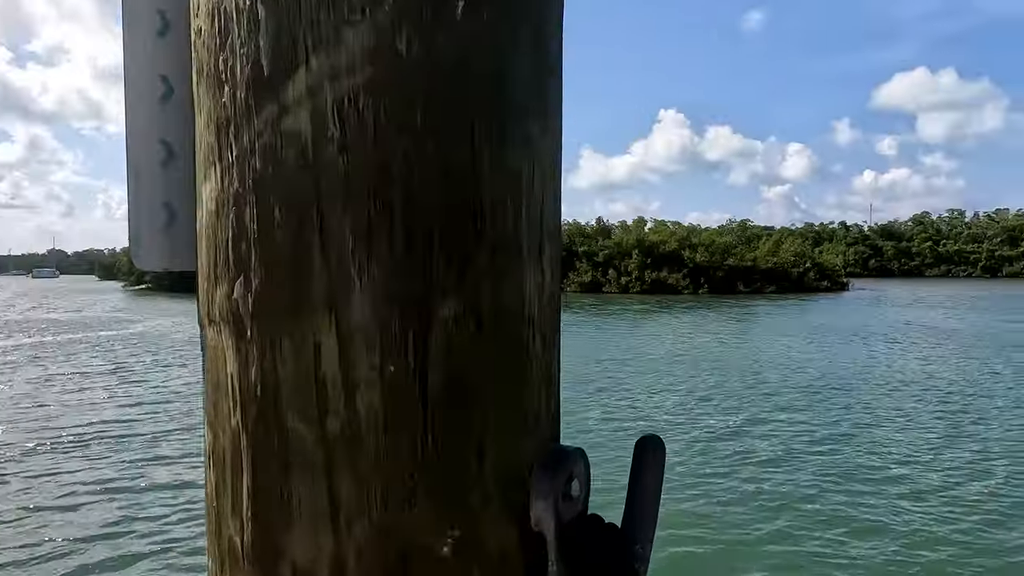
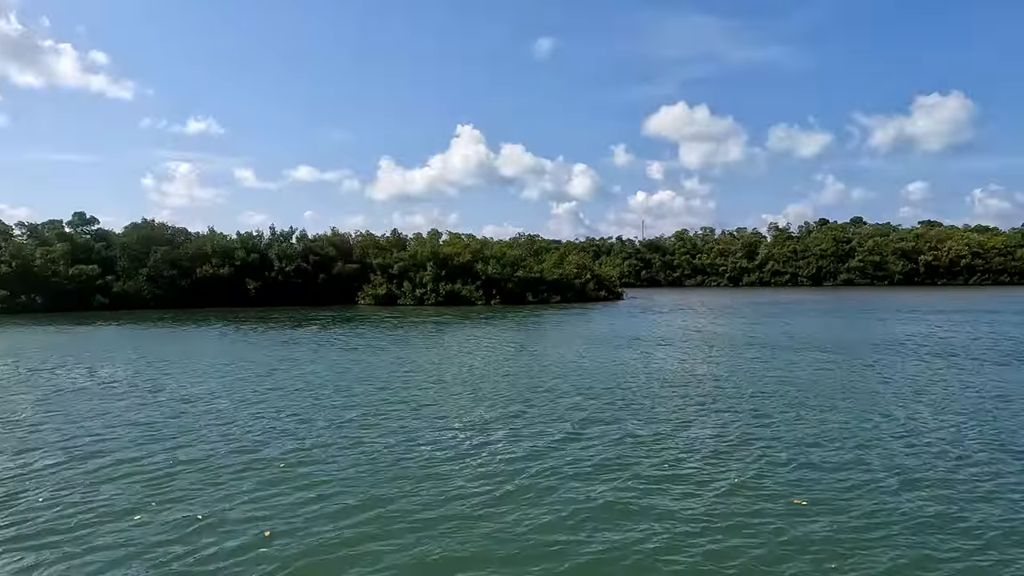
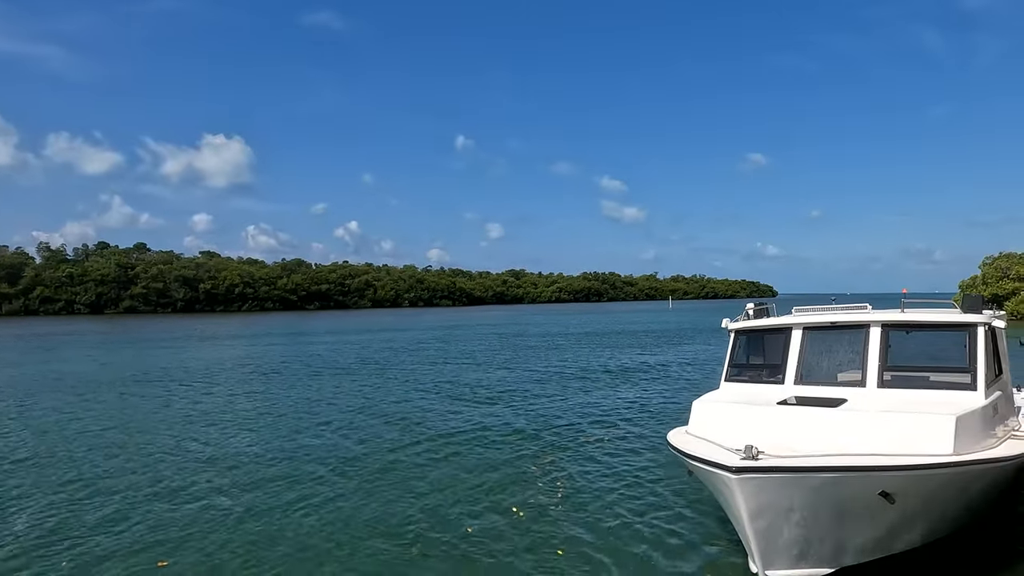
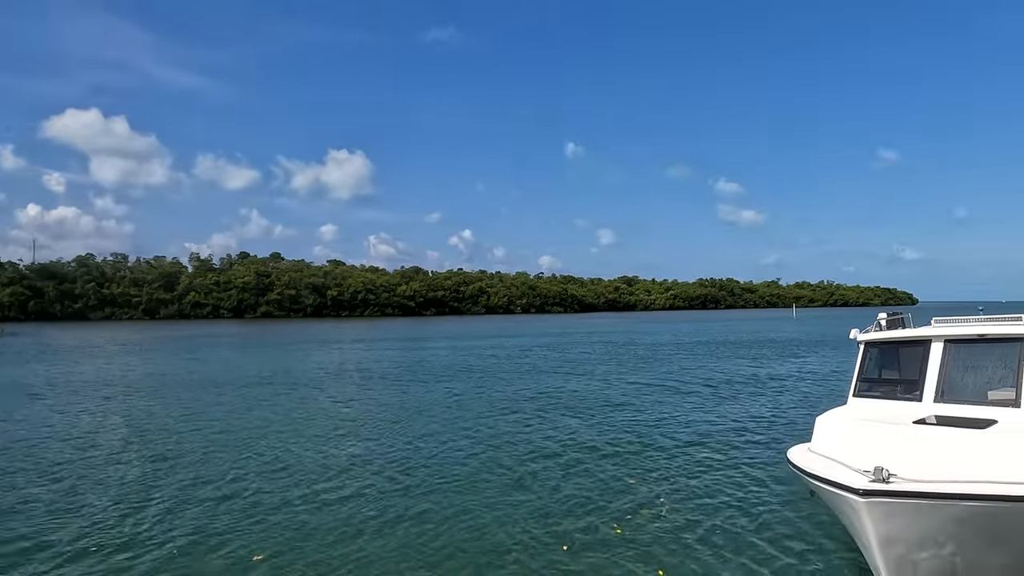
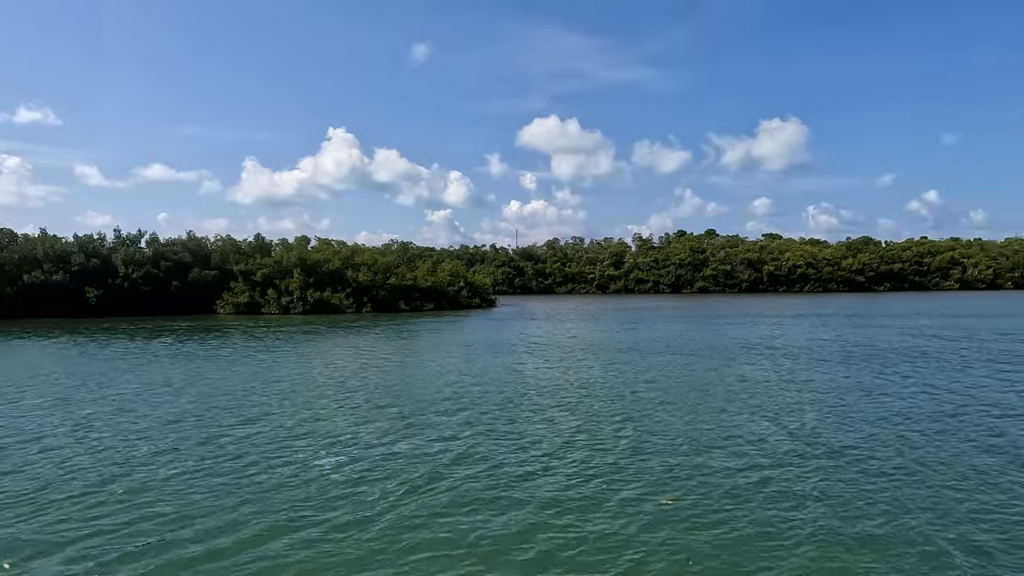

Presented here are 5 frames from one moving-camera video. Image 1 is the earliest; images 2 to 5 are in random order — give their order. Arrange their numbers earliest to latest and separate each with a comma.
2, 5, 4, 3
